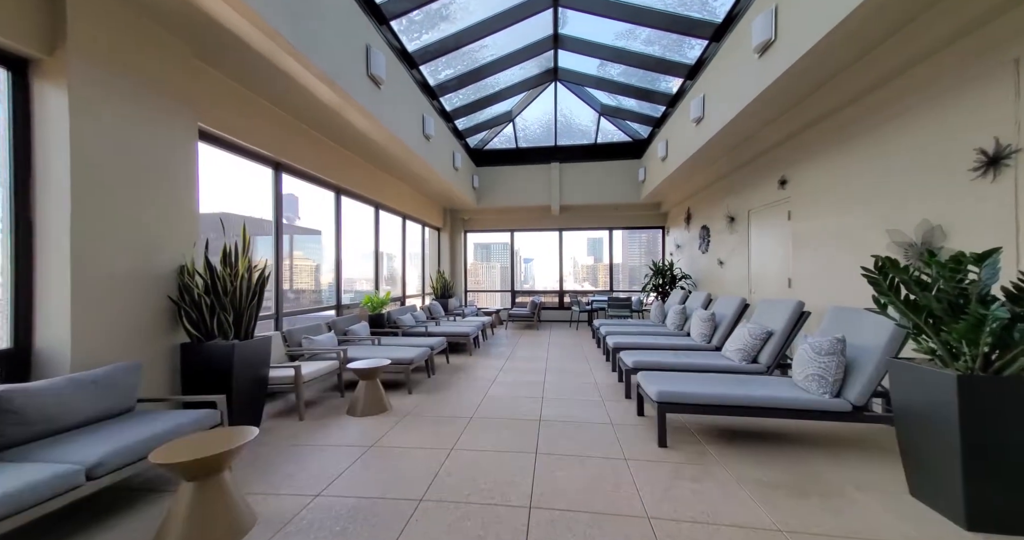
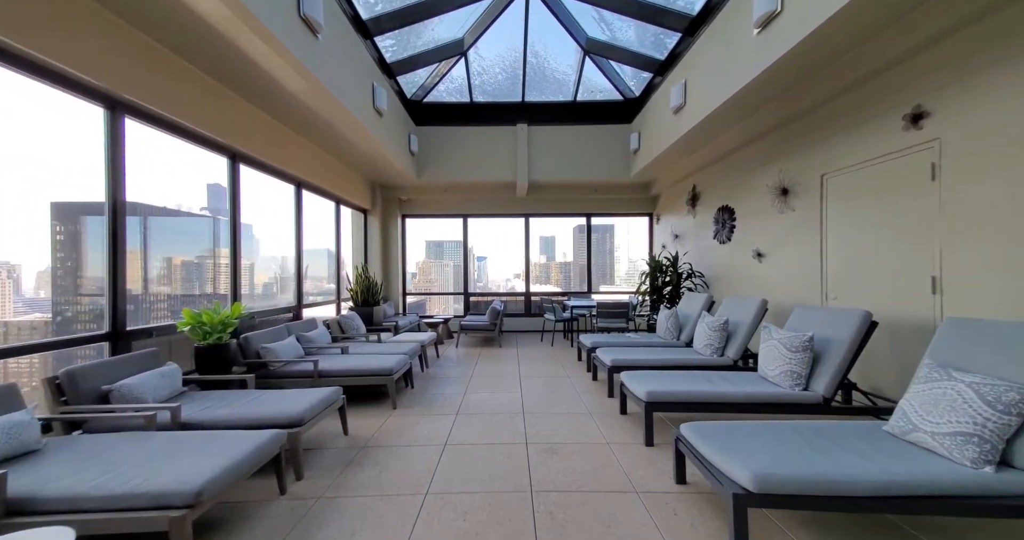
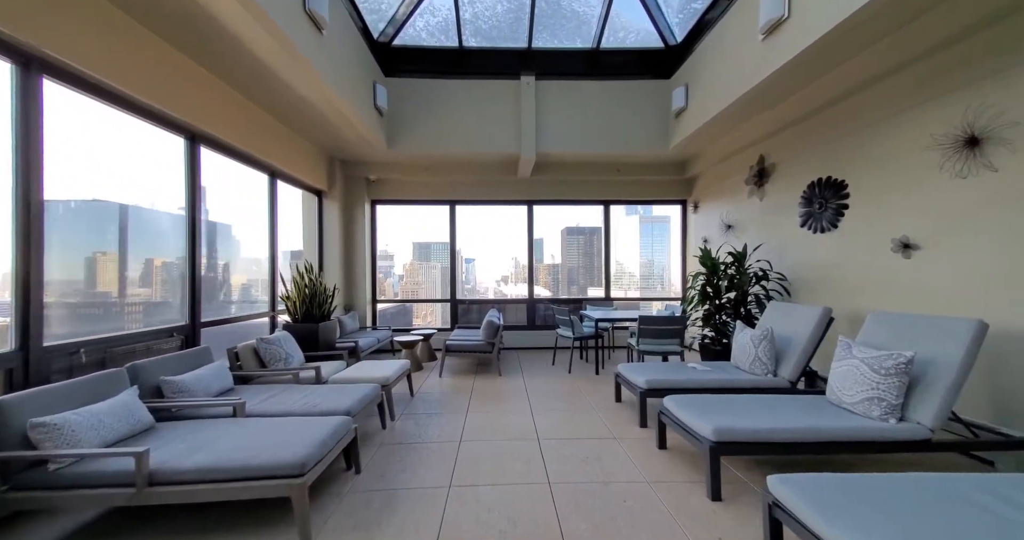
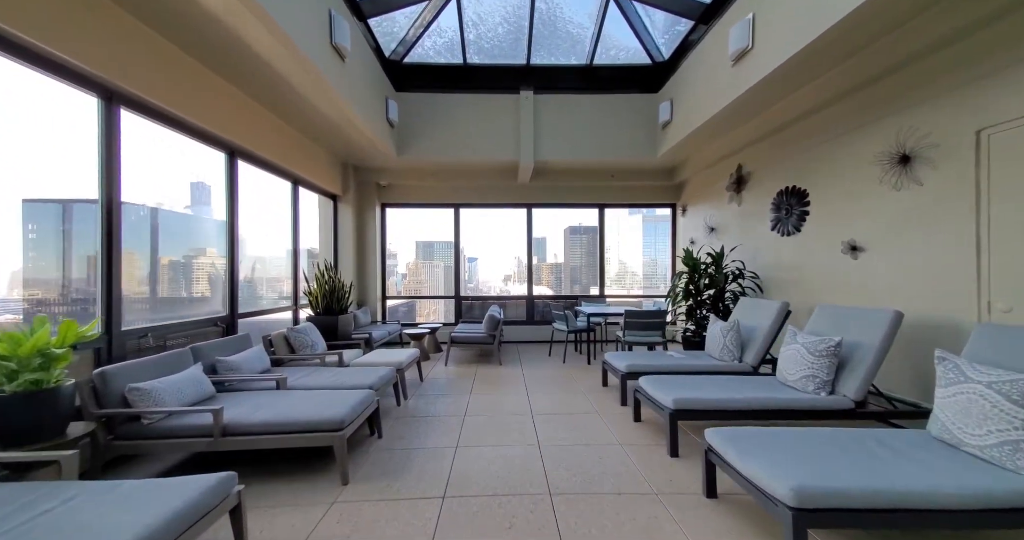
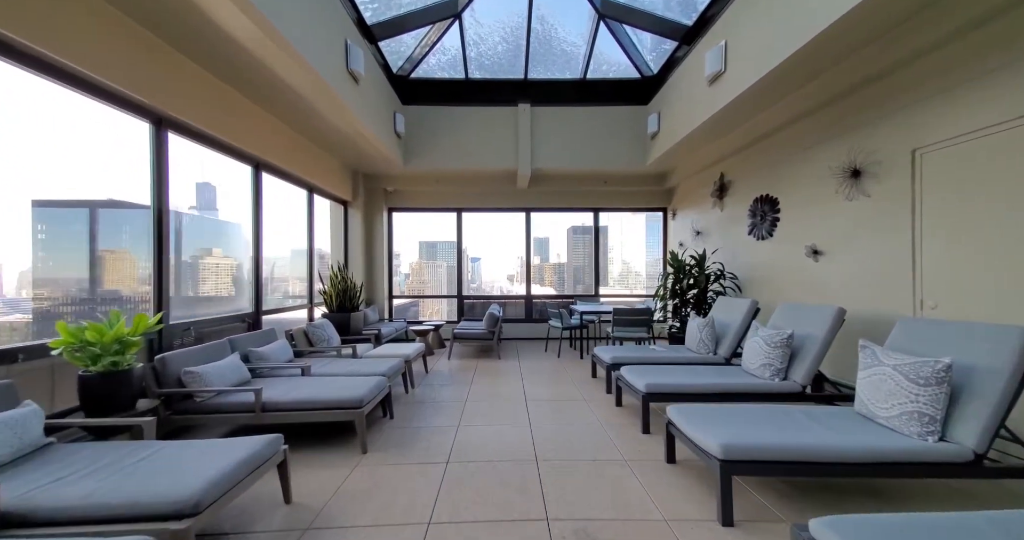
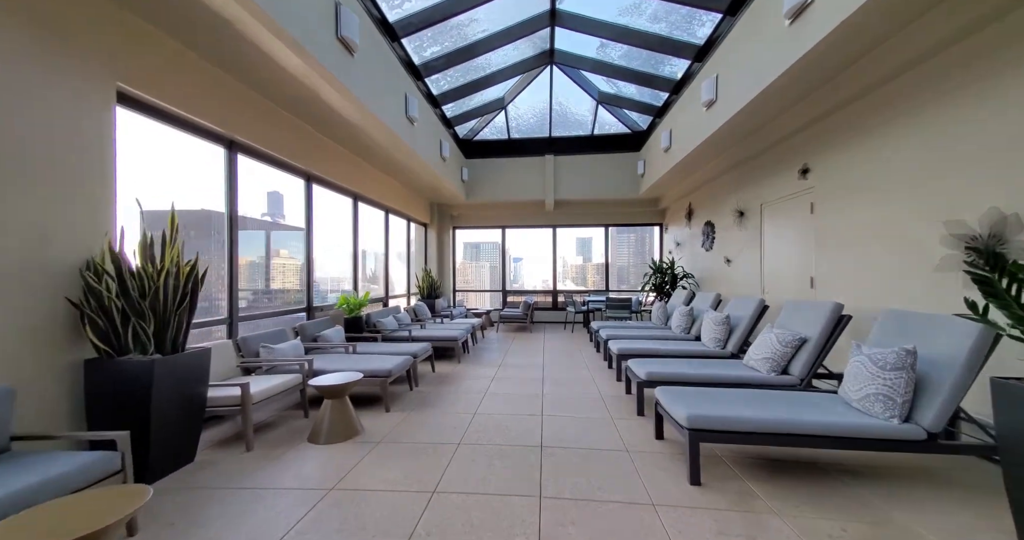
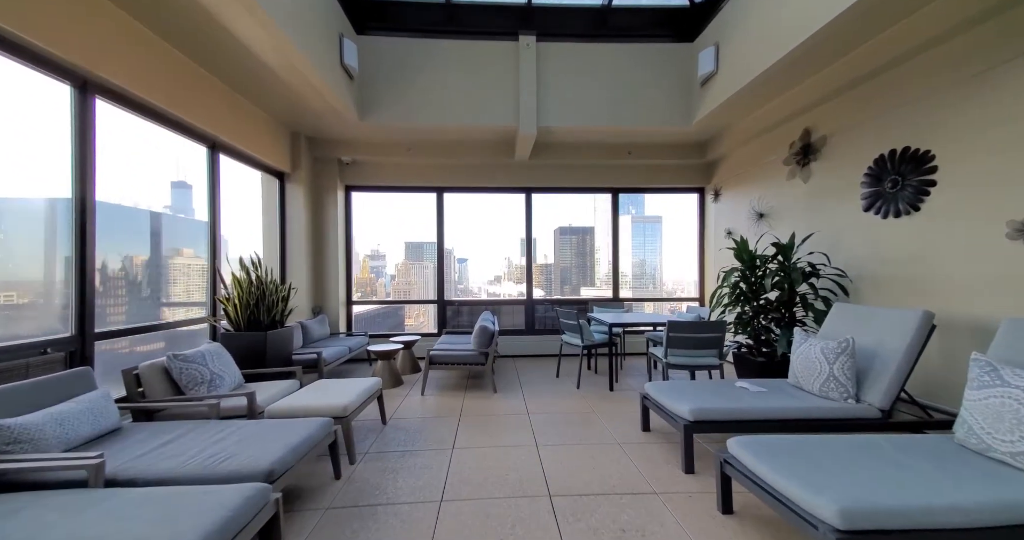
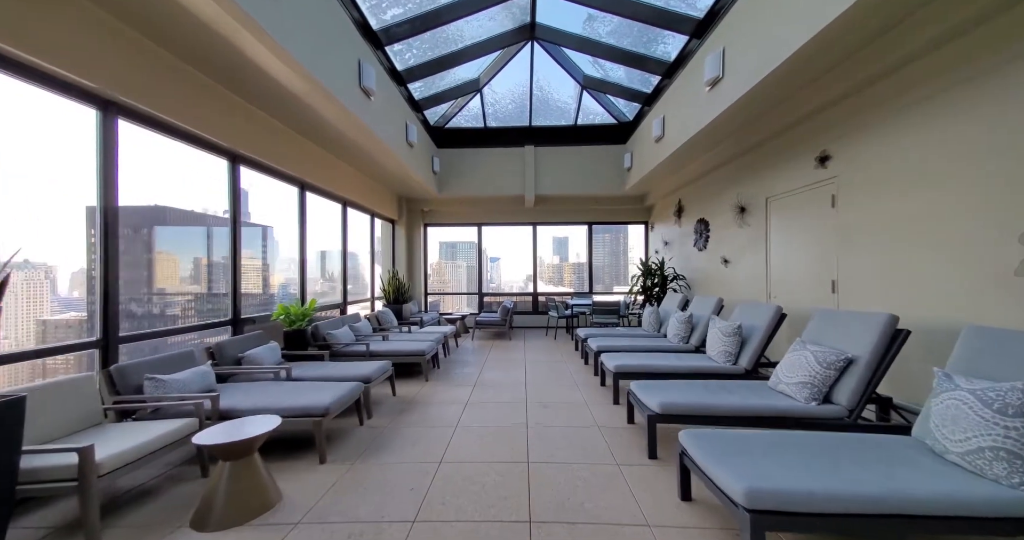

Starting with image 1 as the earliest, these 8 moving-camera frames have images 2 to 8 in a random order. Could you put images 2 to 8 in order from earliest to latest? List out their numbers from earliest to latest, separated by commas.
6, 8, 2, 5, 4, 3, 7
